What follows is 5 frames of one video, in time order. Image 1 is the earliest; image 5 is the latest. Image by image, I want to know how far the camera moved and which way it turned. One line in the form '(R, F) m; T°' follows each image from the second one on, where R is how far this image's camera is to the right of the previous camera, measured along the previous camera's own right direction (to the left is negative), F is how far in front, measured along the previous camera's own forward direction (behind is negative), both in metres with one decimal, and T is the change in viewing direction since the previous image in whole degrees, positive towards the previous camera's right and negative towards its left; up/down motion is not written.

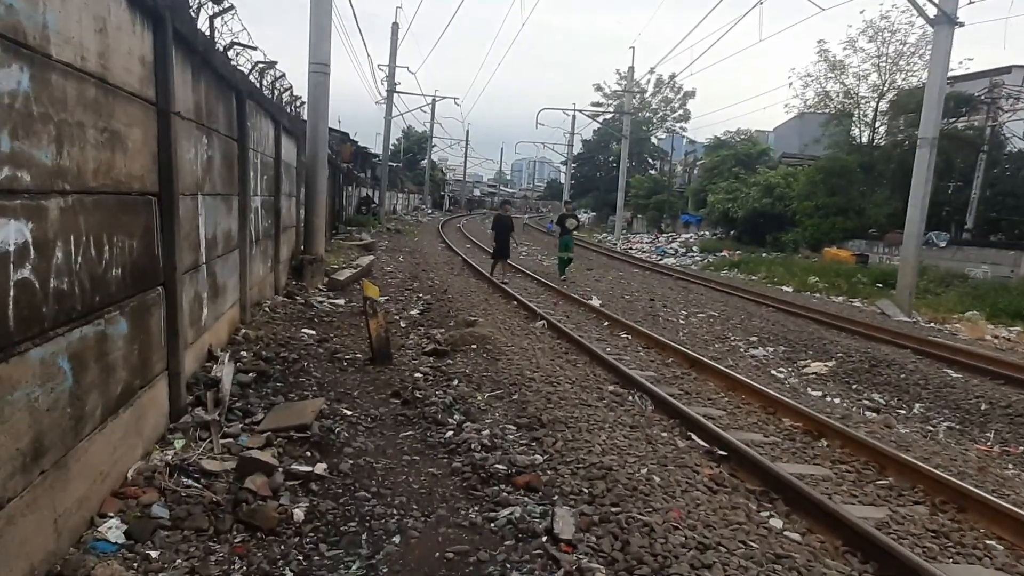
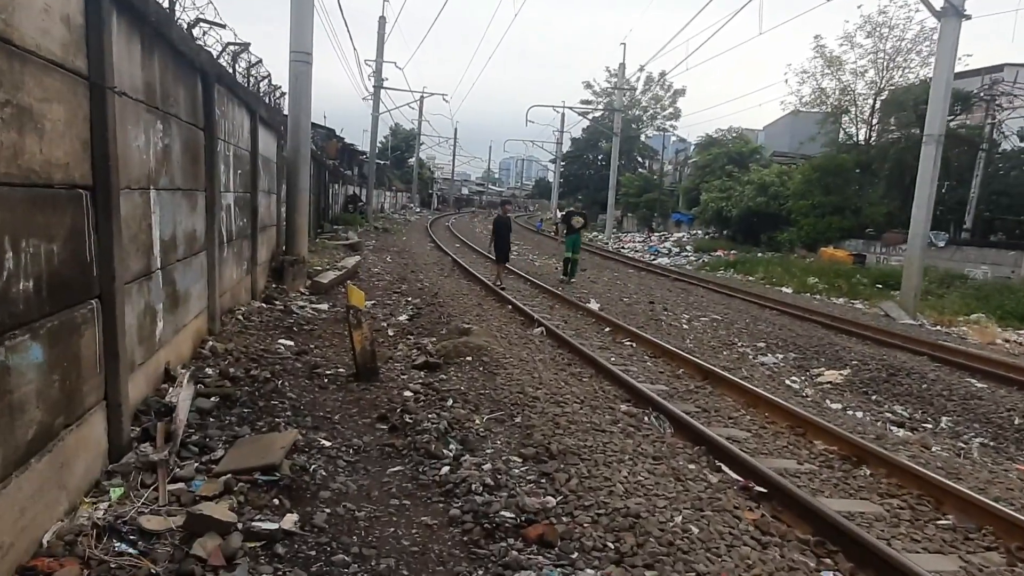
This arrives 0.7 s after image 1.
(-0.1, +0.7) m; +1°
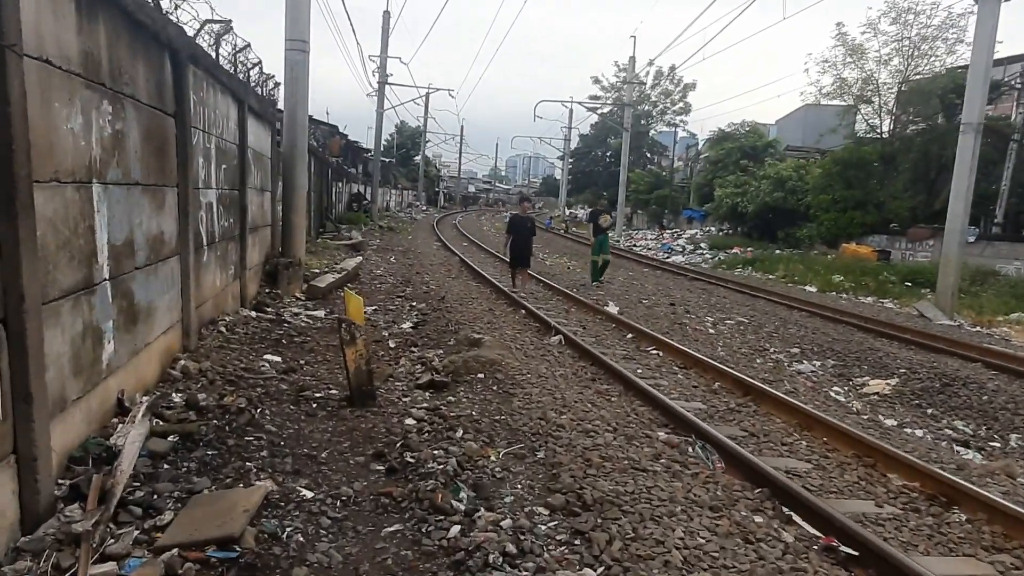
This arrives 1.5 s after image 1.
(-0.1, +0.8) m; -1°
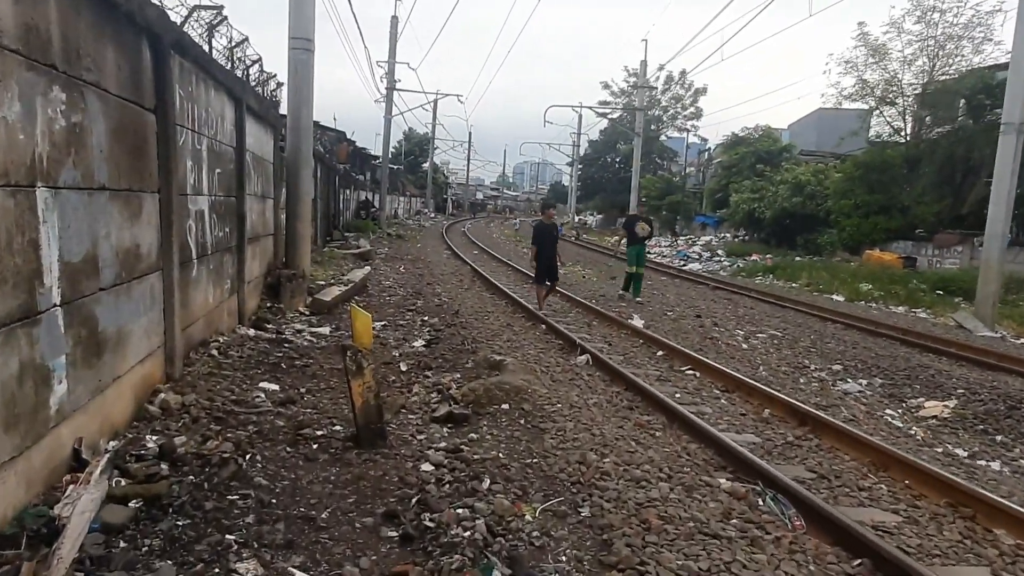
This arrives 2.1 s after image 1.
(-0.2, +0.7) m; -1°
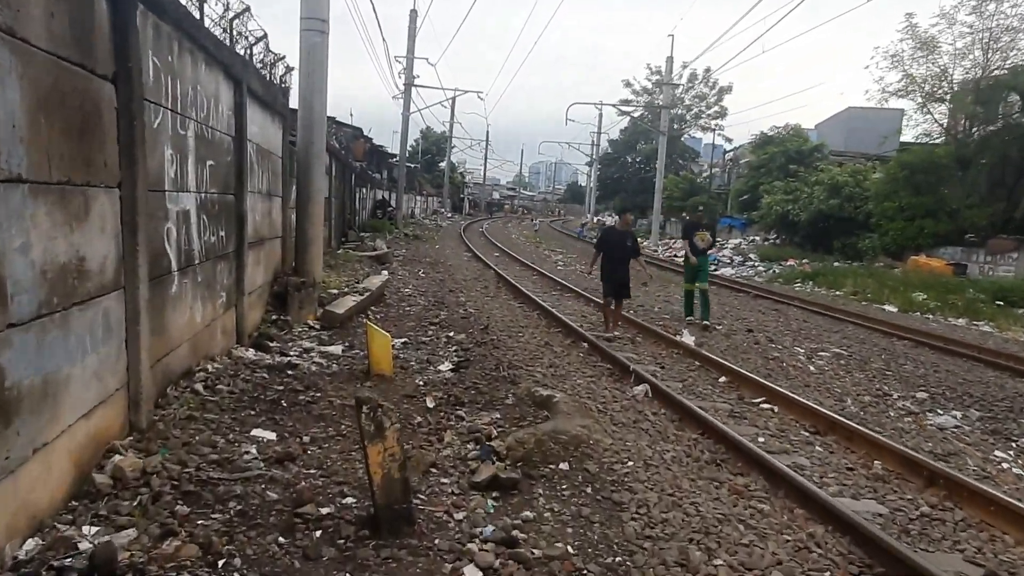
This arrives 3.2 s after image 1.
(-0.3, +1.2) m; -1°
